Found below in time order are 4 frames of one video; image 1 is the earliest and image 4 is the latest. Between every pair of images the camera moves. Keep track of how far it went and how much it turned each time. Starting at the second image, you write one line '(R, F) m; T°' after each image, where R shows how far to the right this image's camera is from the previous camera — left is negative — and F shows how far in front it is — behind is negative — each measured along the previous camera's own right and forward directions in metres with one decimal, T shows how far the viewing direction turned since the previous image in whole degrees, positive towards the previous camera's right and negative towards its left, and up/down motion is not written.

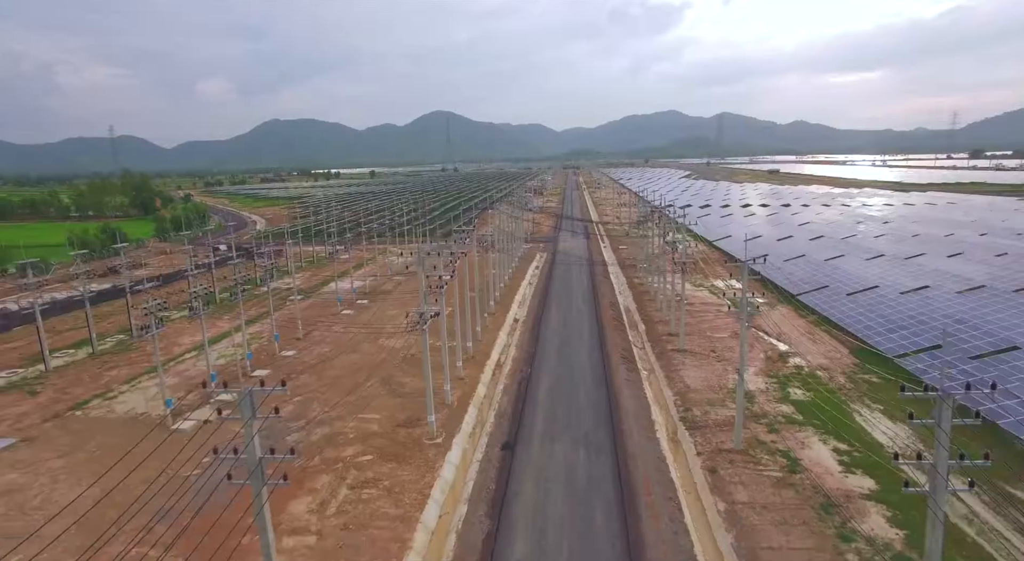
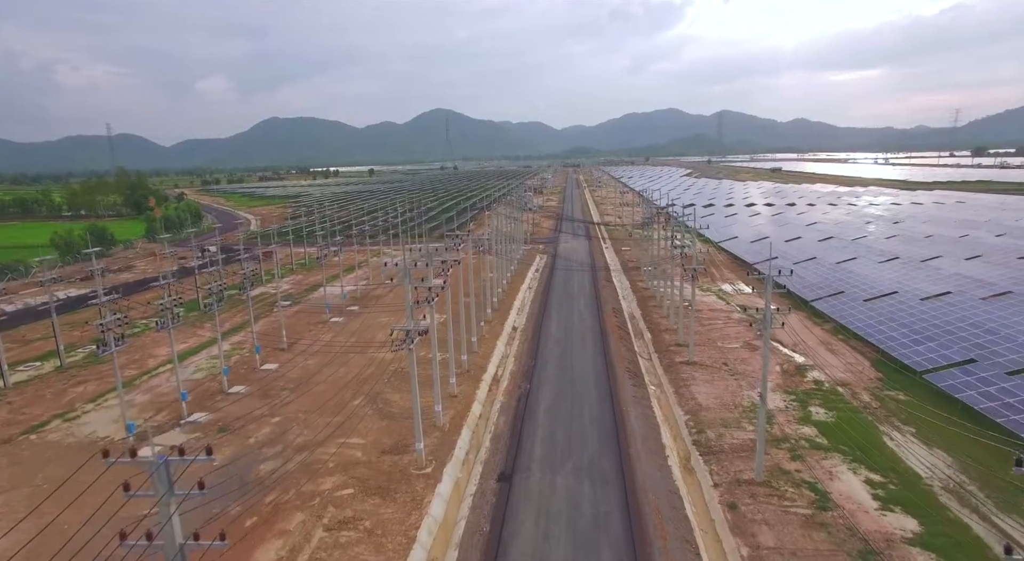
(+0.1, +1.5) m; 0°
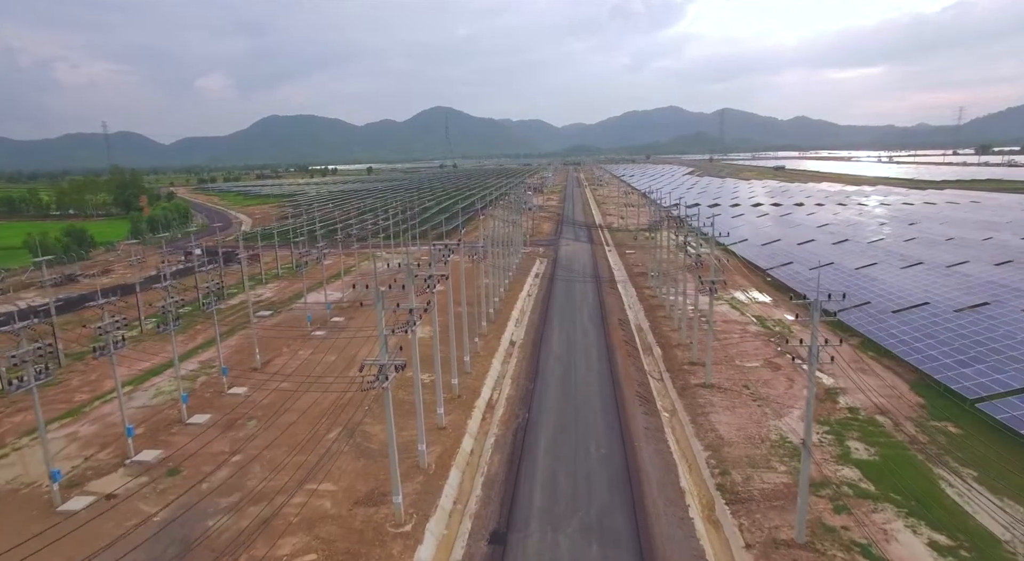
(+0.1, +2.3) m; 0°
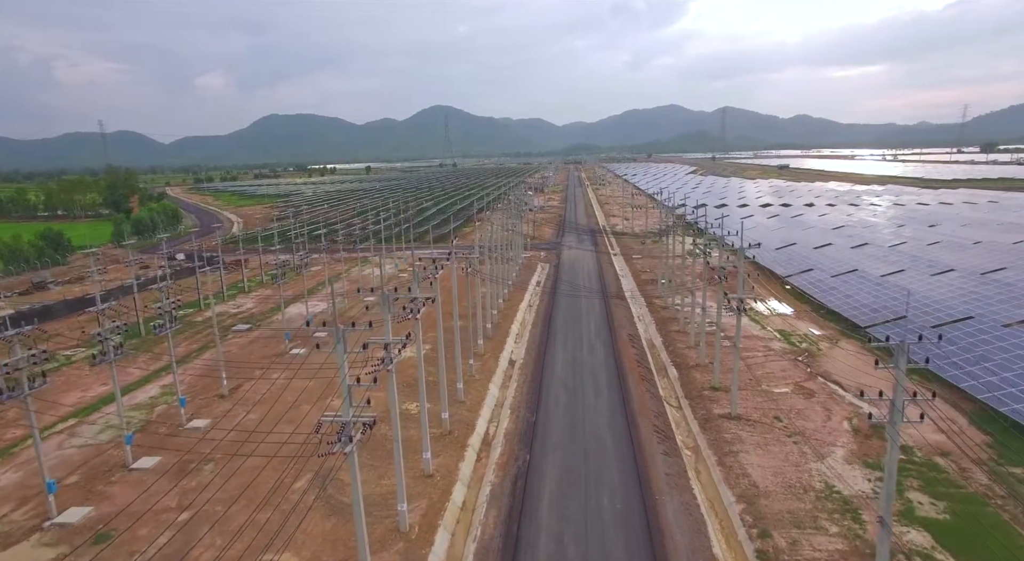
(0.0, +2.4) m; 0°
